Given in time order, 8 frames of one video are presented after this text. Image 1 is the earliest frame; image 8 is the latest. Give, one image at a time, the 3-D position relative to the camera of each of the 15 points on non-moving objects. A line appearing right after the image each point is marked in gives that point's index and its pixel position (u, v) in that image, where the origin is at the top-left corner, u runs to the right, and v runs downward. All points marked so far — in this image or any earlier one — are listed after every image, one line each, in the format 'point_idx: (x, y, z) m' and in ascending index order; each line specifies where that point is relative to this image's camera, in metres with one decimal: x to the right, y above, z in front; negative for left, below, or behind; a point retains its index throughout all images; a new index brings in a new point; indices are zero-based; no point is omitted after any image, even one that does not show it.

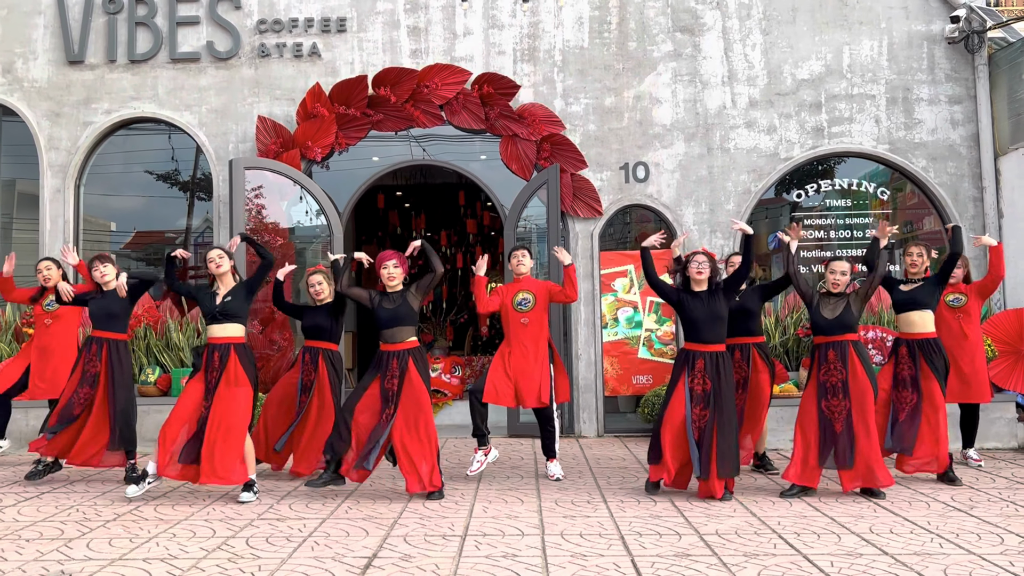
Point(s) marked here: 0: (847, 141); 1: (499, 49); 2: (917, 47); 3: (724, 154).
0: (+3.0, +1.3, +7.3) m
1: (-0.1, +2.2, +7.4) m
2: (+3.7, +2.2, +7.3) m
3: (+1.9, +1.2, +7.3) m
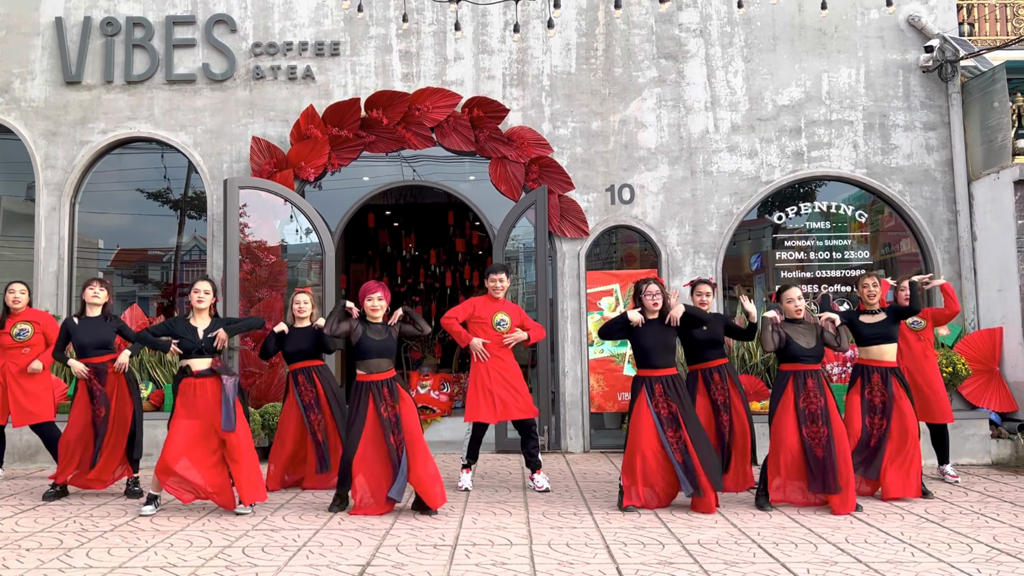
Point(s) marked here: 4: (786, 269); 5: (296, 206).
0: (+2.9, +1.1, +7.5) m
1: (-0.2, +2.0, +7.6) m
2: (+3.6, +2.0, +7.5) m
3: (+1.8, +1.0, +7.5) m
4: (+2.6, +0.2, +7.6) m
5: (-2.0, +0.7, +7.4) m
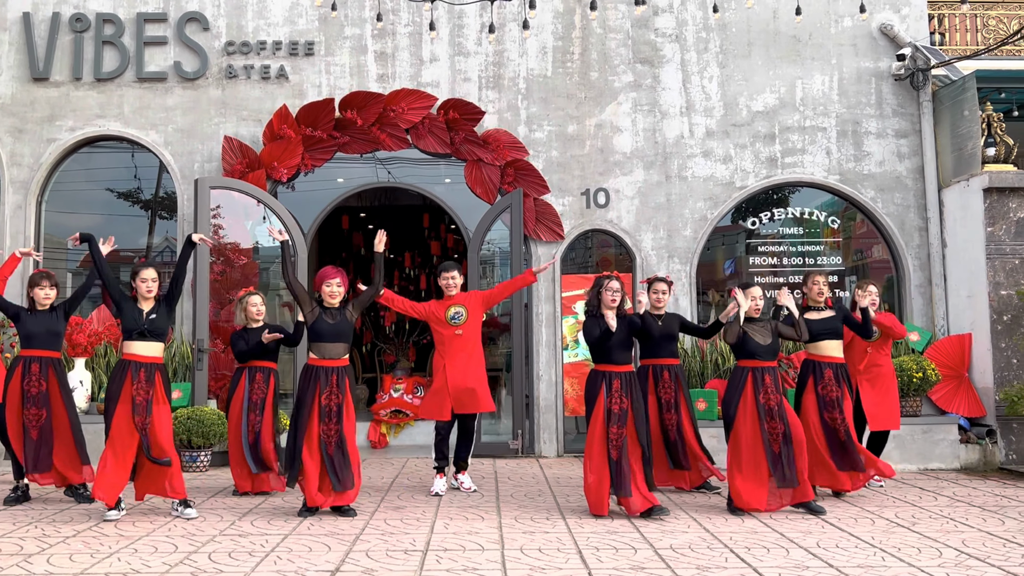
0: (+2.7, +1.1, +7.6) m
1: (-0.4, +2.0, +7.5) m
2: (+3.3, +1.9, +7.6) m
3: (+1.6, +1.0, +7.5) m
4: (+2.3, +0.1, +7.6) m
5: (-2.2, +0.7, +7.3) m
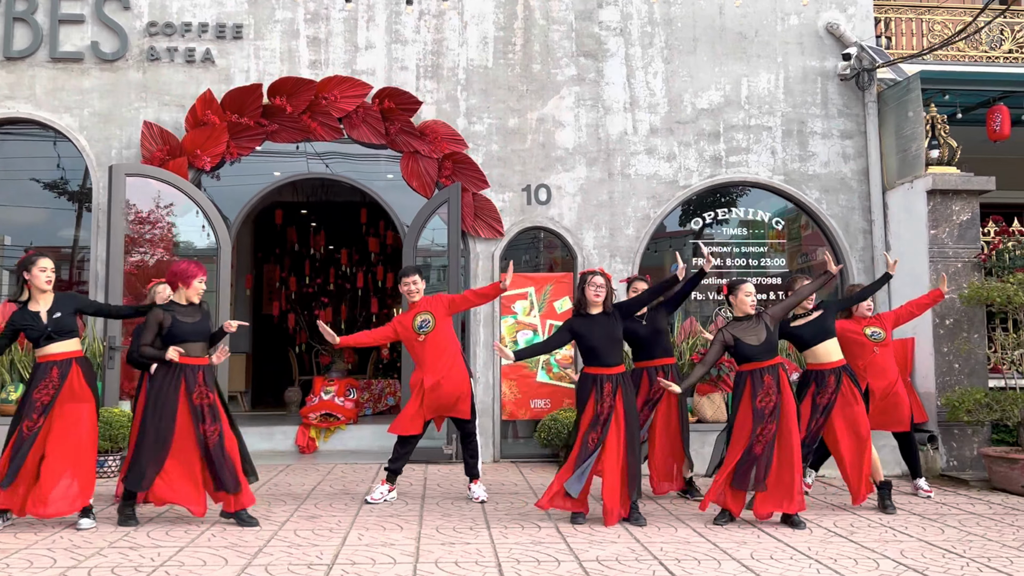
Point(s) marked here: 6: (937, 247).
0: (+2.1, +1.1, +7.4) m
1: (-1.0, +2.0, +7.2) m
2: (+2.8, +1.9, +7.5) m
3: (+1.0, +1.0, +7.3) m
4: (+1.8, +0.1, +7.4) m
5: (-2.7, +0.8, +6.9) m
6: (+3.5, +0.3, +6.7) m
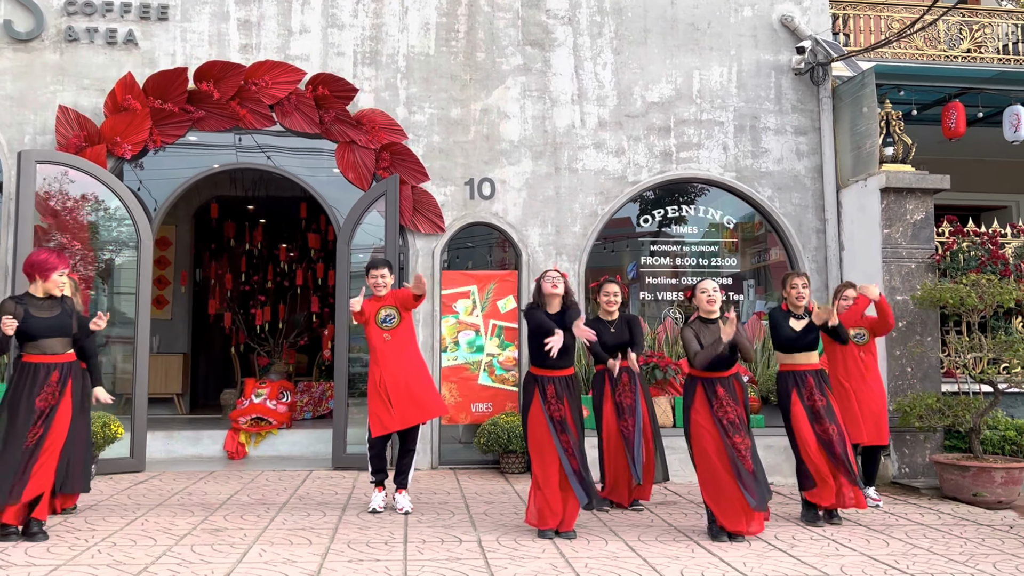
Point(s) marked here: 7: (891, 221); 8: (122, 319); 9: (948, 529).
0: (+1.6, +1.1, +7.2) m
1: (-1.5, +2.0, +6.9) m
2: (+2.3, +1.9, +7.3) m
3: (+0.5, +1.0, +7.0) m
4: (+1.3, +0.1, +7.1) m
5: (-3.2, +0.8, +6.4) m
6: (+3.1, +0.3, +6.5) m
7: (+3.1, +0.5, +6.5) m
8: (-3.1, -0.2, +6.5) m
9: (+2.4, -1.3, +4.5) m
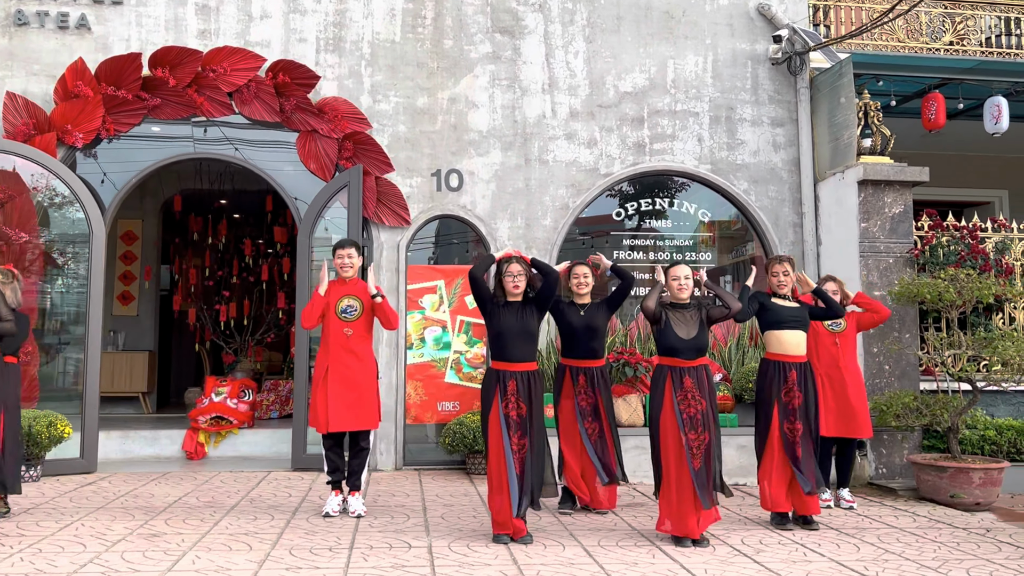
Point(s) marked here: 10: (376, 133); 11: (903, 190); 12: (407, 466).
0: (+1.4, +1.1, +7.0) m
1: (-1.7, +2.1, +6.6) m
2: (+2.0, +2.0, +7.1) m
3: (+0.3, +1.0, +6.8) m
4: (+1.0, +0.2, +6.9) m
5: (-3.5, +0.8, +6.2) m
6: (+2.8, +0.4, +6.3) m
7: (+2.8, +0.6, +6.4) m
8: (-3.4, -0.2, +6.2) m
9: (+2.2, -1.3, +4.3) m
10: (-1.1, +1.3, +6.7) m
11: (+3.1, +0.8, +6.4) m
12: (-0.8, -1.4, +6.5) m
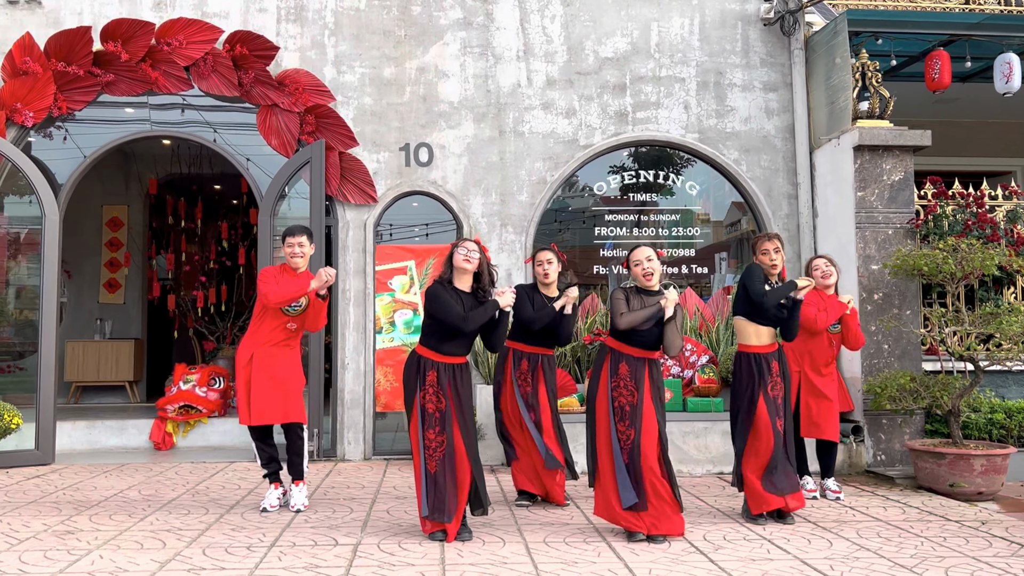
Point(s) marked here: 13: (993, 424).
0: (+1.1, +1.3, +6.5) m
1: (-2.0, +2.2, +6.3) m
2: (+1.8, +2.1, +6.6) m
3: (0.0, +1.2, +6.4) m
4: (+0.8, +0.3, +6.6) m
5: (-3.7, +1.0, +5.9) m
6: (+2.6, +0.6, +5.9) m
7: (+2.6, +0.8, +5.9) m
8: (-3.6, -0.1, +6.0) m
9: (+1.9, -1.2, +3.9) m
10: (-1.3, +1.4, +6.3) m
11: (+2.9, +1.0, +5.9) m
12: (-1.0, -1.3, +6.2) m
13: (+3.3, -0.9, +5.5) m
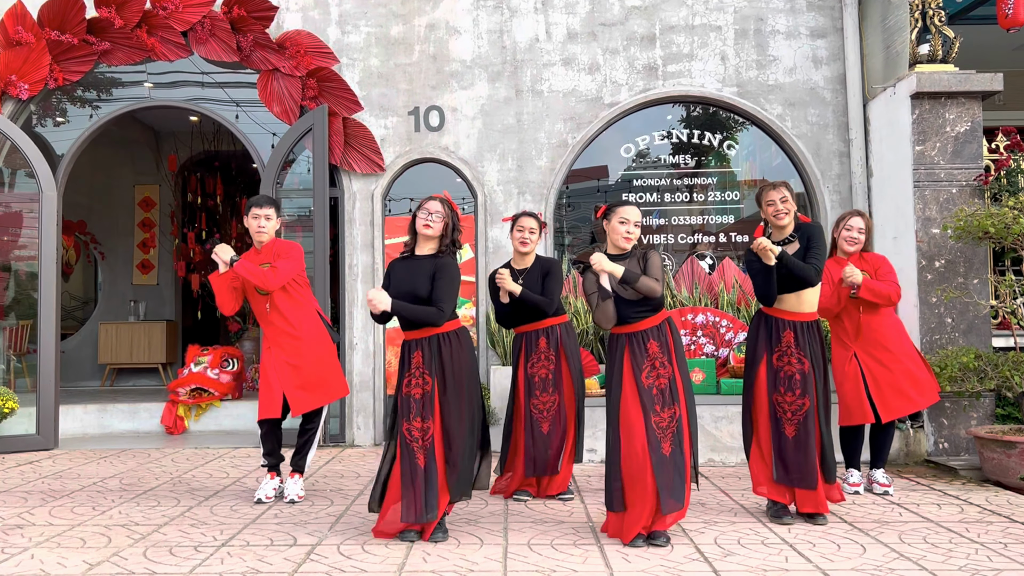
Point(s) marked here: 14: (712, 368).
0: (+1.3, +1.5, +5.9) m
1: (-1.9, +2.4, +5.9) m
2: (+1.9, +2.4, +6.0) m
3: (+0.2, +1.4, +5.9) m
4: (+0.9, +0.6, +6.0) m
5: (-3.6, +1.1, +5.7) m
6: (+2.7, +0.8, +5.2) m
7: (+2.7, +1.0, +5.2) m
8: (-3.5, +0.1, +5.8) m
9: (+1.9, -1.0, +3.3) m
10: (-1.2, +1.6, +5.9) m
11: (+3.0, +1.2, +5.2) m
12: (-0.9, -1.1, +5.8) m
13: (+3.4, -0.7, +4.8) m
14: (+1.3, -0.5, +5.3) m
